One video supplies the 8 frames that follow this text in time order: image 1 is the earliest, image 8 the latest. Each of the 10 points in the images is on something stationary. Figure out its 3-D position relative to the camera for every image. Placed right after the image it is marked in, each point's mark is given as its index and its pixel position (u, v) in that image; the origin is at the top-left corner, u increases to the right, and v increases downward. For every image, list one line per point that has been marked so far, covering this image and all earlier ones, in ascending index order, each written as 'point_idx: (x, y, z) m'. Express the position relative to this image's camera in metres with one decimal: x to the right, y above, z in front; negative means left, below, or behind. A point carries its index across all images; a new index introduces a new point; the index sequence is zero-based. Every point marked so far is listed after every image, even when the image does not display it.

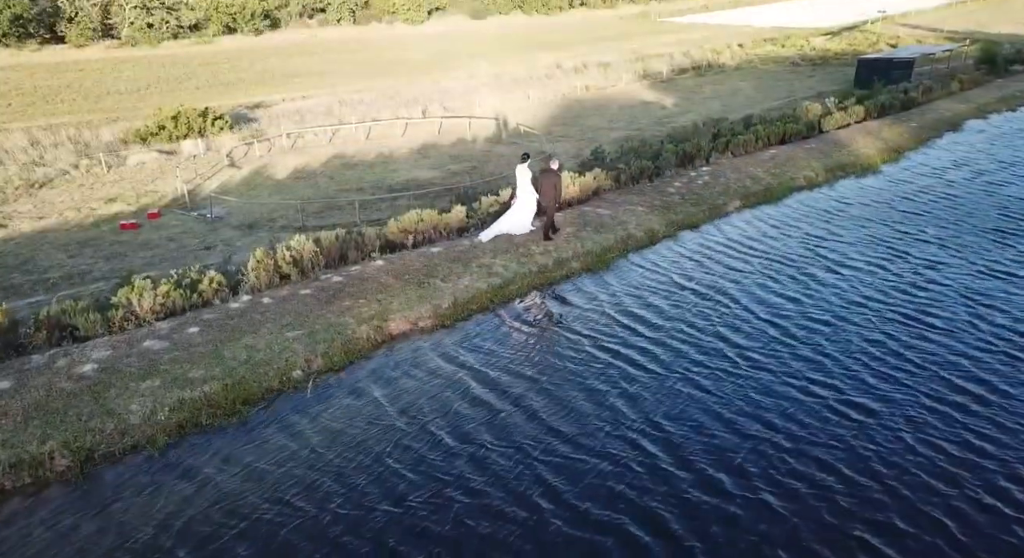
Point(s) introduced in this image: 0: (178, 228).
0: (-8.5, +1.3, +17.0) m
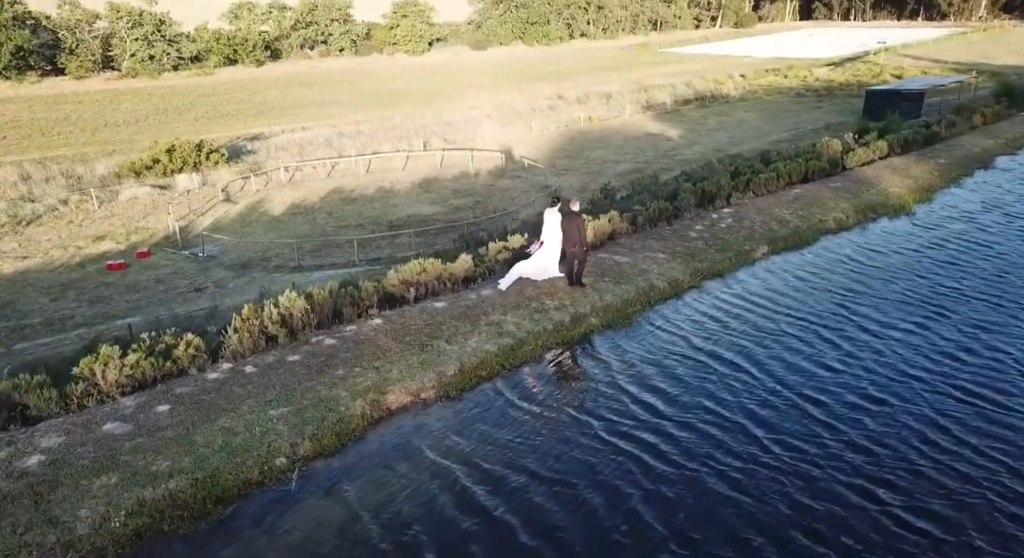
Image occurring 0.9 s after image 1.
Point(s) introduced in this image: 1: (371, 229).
0: (-8.4, +0.3, +16.2) m
1: (-3.9, +1.4, +19.0) m
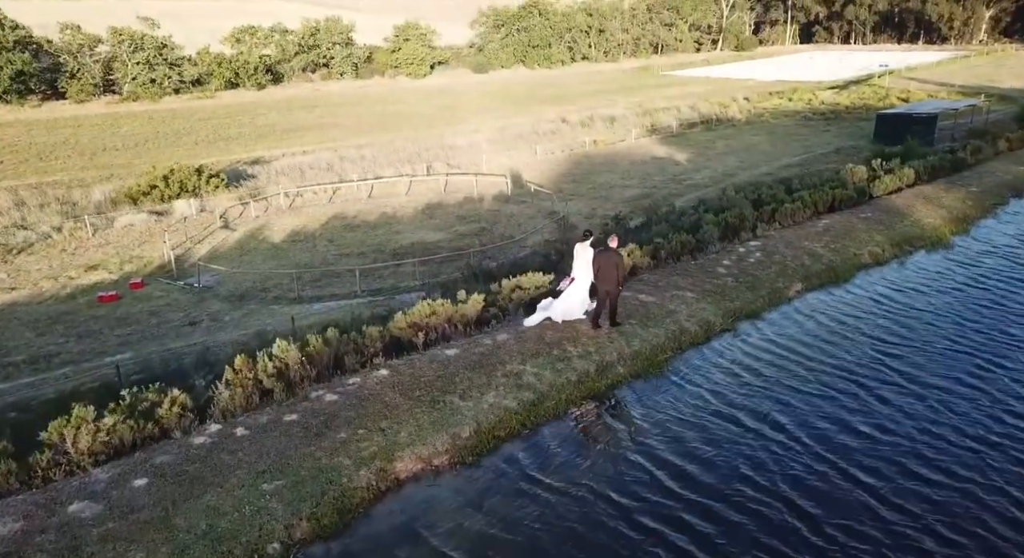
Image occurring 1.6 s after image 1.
0: (-8.2, -0.5, +15.6) m
1: (-3.7, +0.6, +18.4) m
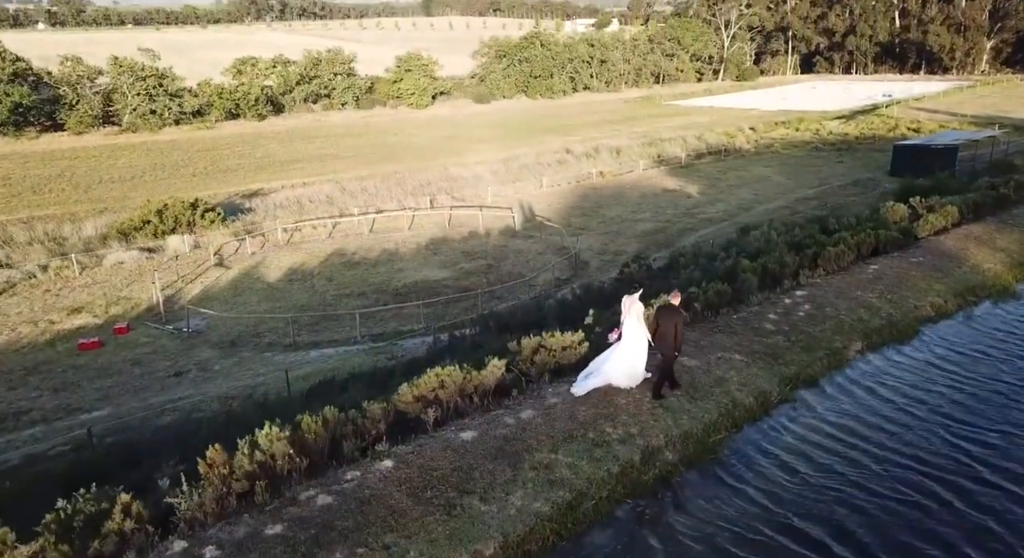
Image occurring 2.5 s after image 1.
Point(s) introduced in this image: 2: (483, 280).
0: (-7.9, -1.5, +14.5) m
1: (-3.5, -0.5, +17.3) m
2: (-0.8, 0.0, +18.5) m
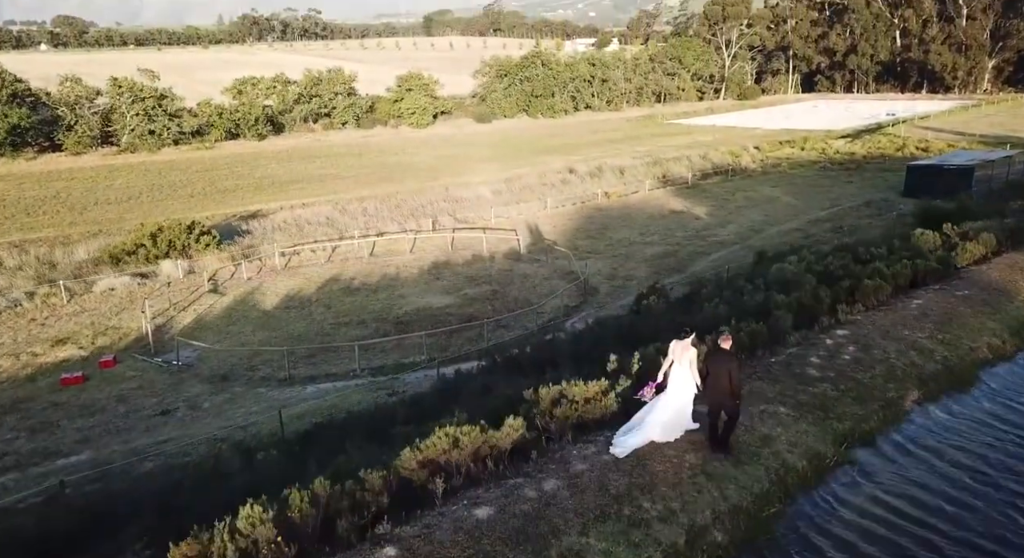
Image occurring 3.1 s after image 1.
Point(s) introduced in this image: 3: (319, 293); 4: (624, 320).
0: (-7.7, -2.1, +13.7) m
1: (-3.3, -1.2, +16.5) m
2: (-0.6, -0.8, +17.7) m
3: (-5.6, -0.4, +19.3) m
4: (+2.0, -0.8, +12.0) m
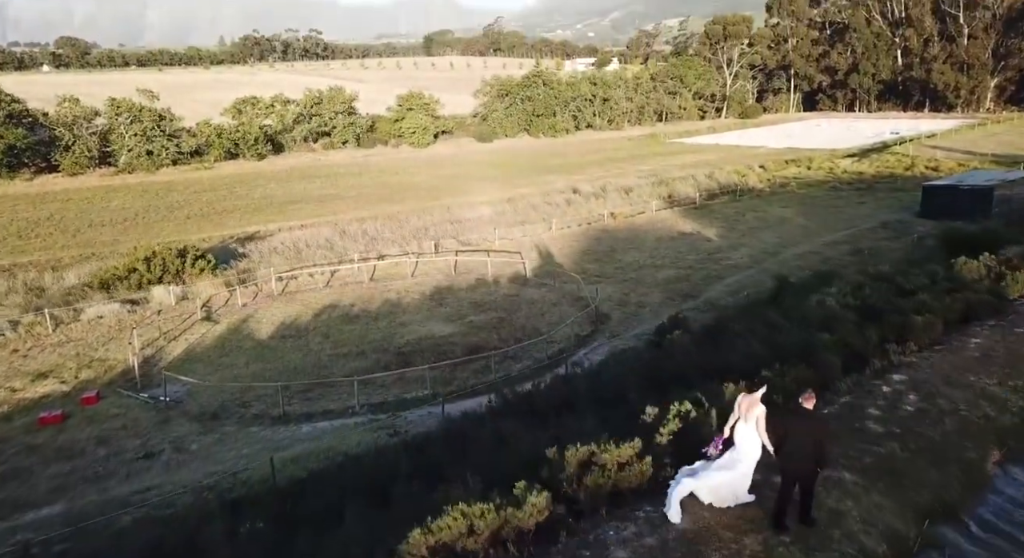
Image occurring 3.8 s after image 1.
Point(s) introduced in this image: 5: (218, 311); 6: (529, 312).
0: (-7.6, -2.7, +12.8) m
1: (-3.1, -1.9, +15.7) m
2: (-0.4, -1.5, +16.9) m
3: (-5.4, -1.2, +18.4) m
4: (+2.2, -1.3, +11.1) m
5: (-8.7, -0.9, +19.7) m
6: (+0.5, -0.9, +18.5) m
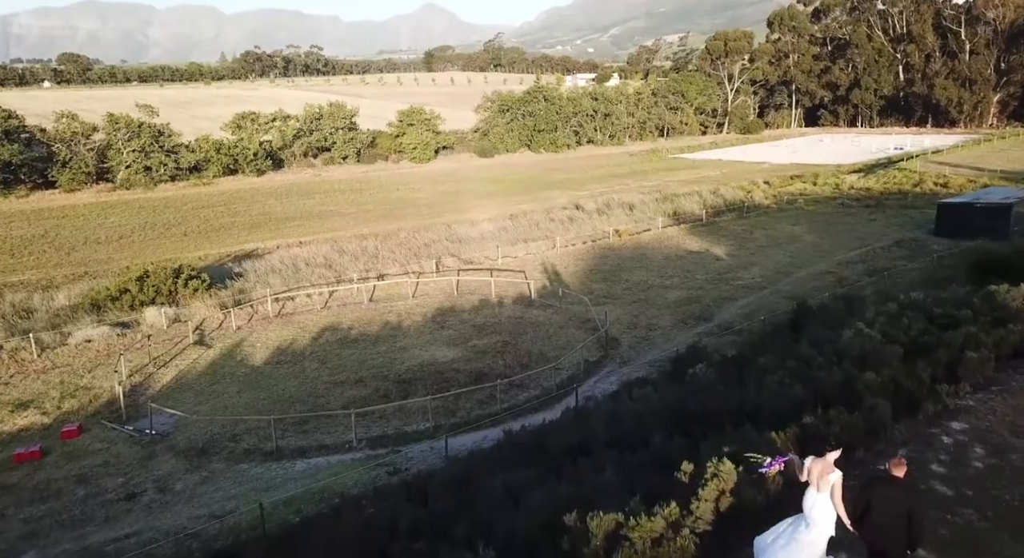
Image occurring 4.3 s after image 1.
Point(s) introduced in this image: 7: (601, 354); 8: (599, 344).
0: (-7.4, -3.2, +12.0) m
1: (-3.0, -2.4, +14.9) m
2: (-0.3, -2.0, +16.1) m
3: (-5.3, -1.8, +17.7) m
4: (+2.3, -1.7, +10.3) m
5: (-8.5, -1.6, +19.0) m
6: (+0.6, -1.5, +17.7) m
7: (+2.1, -1.8, +15.9) m
8: (+2.2, -1.6, +16.6) m
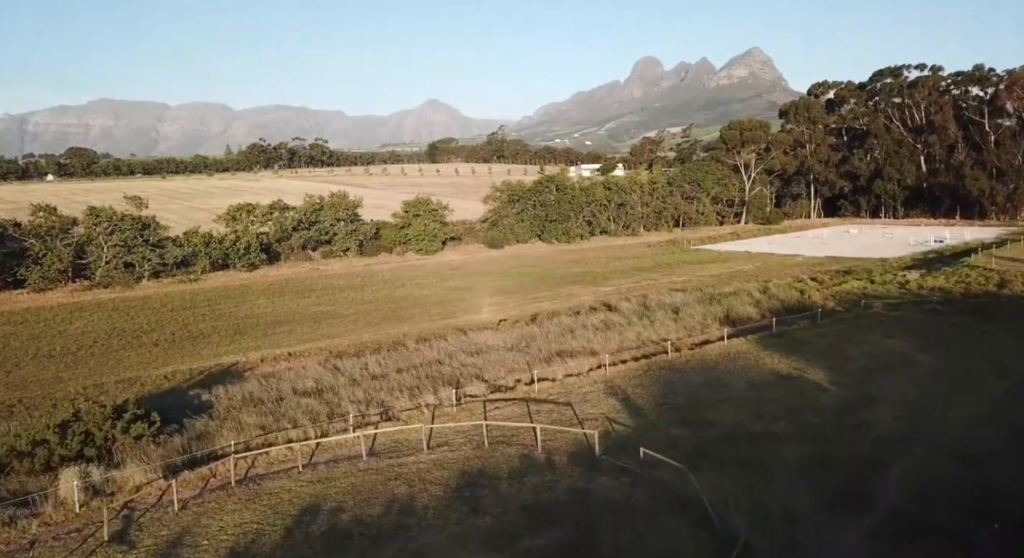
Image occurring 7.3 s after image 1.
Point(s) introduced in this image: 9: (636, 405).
0: (-6.2, -5.4, +6.0) m
1: (-1.7, -5.0, +9.0) m
2: (+1.0, -4.8, +10.2) m
3: (-4.0, -4.8, +11.8) m
4: (+3.6, -3.7, +4.5) m
5: (-7.3, -4.7, +13.1) m
6: (+1.8, -4.5, +11.9) m
7: (+3.4, -4.5, +10.1) m
8: (+3.4, -4.4, +10.8) m
9: (+3.4, -3.6, +18.5) m
